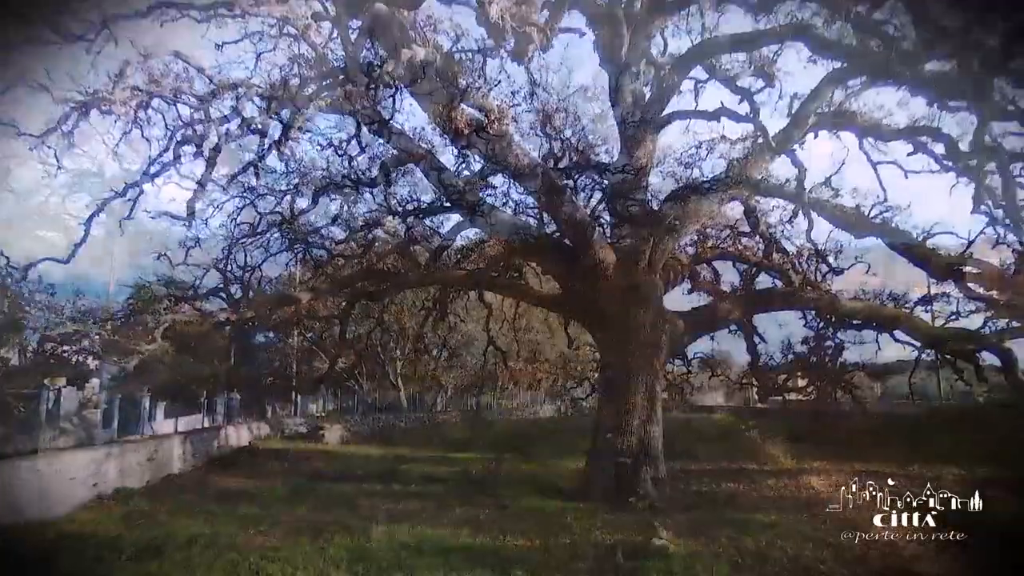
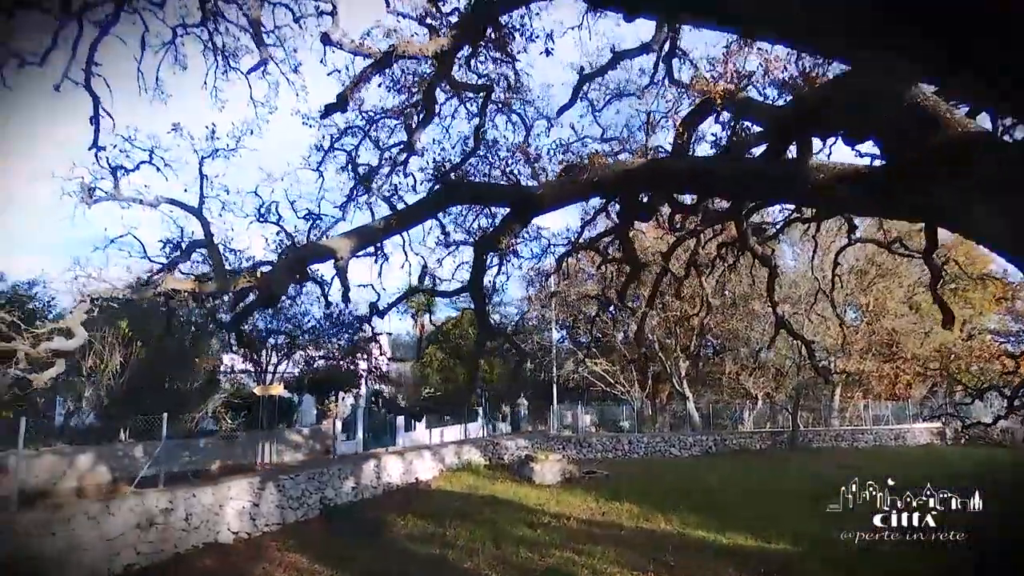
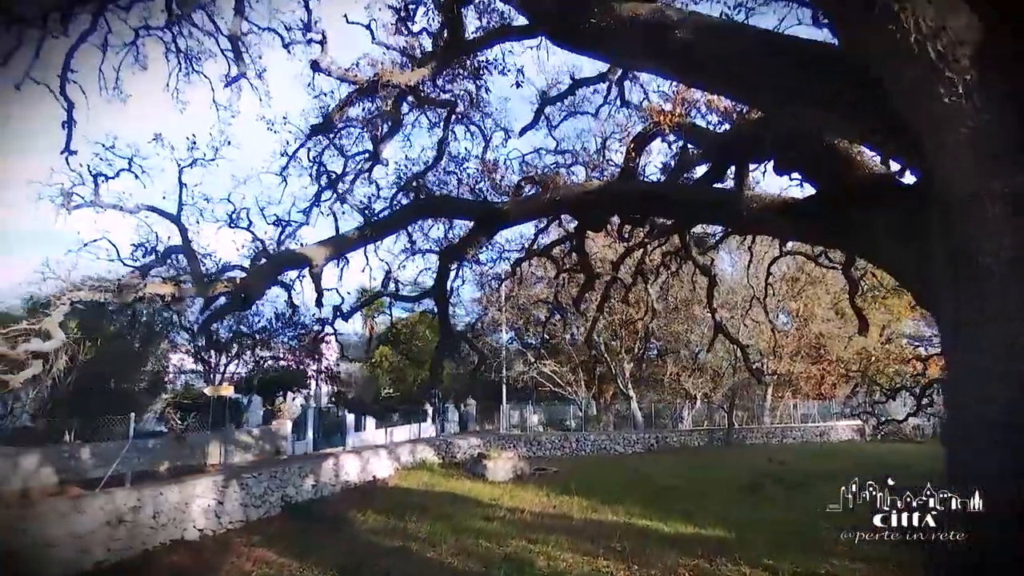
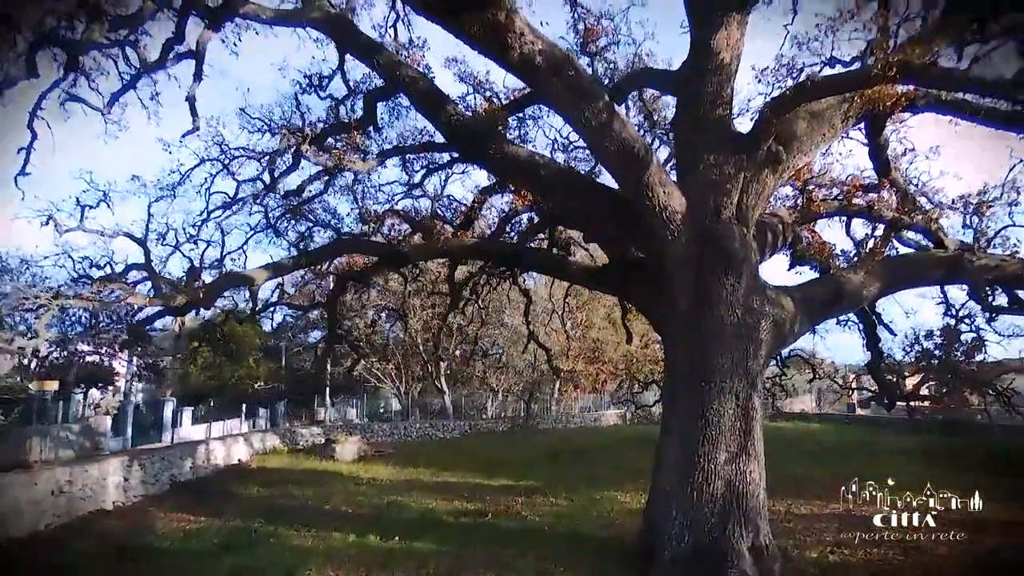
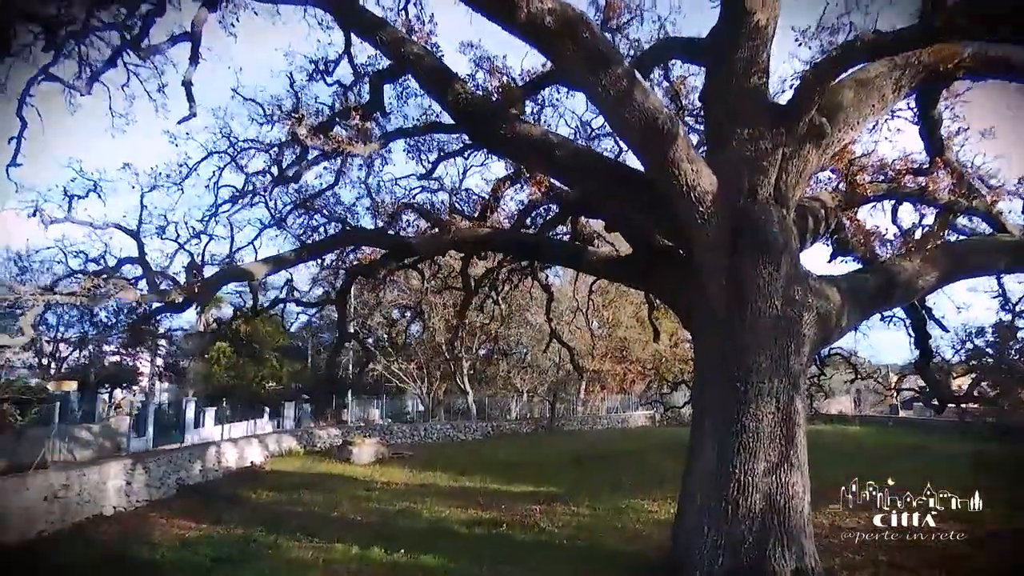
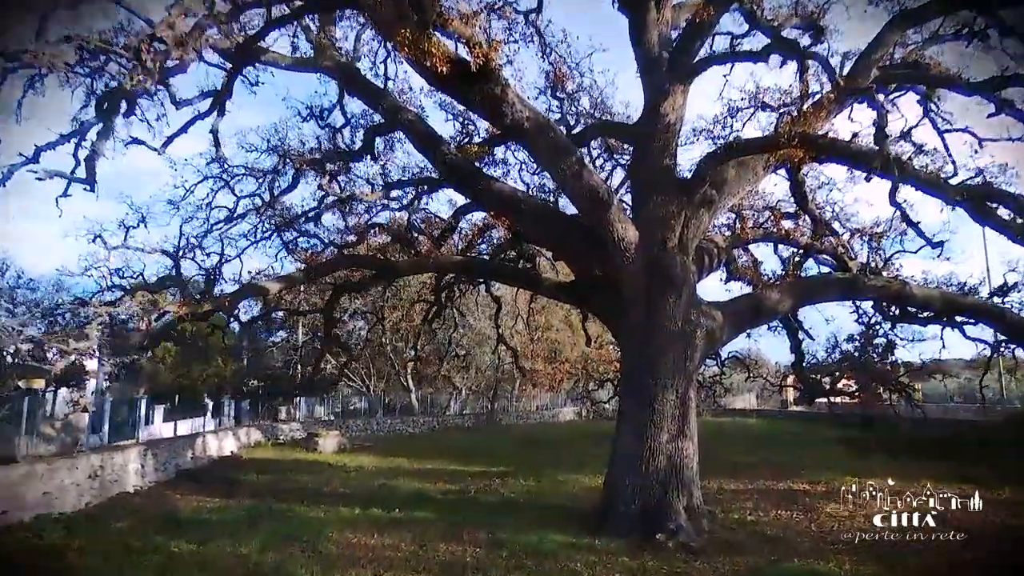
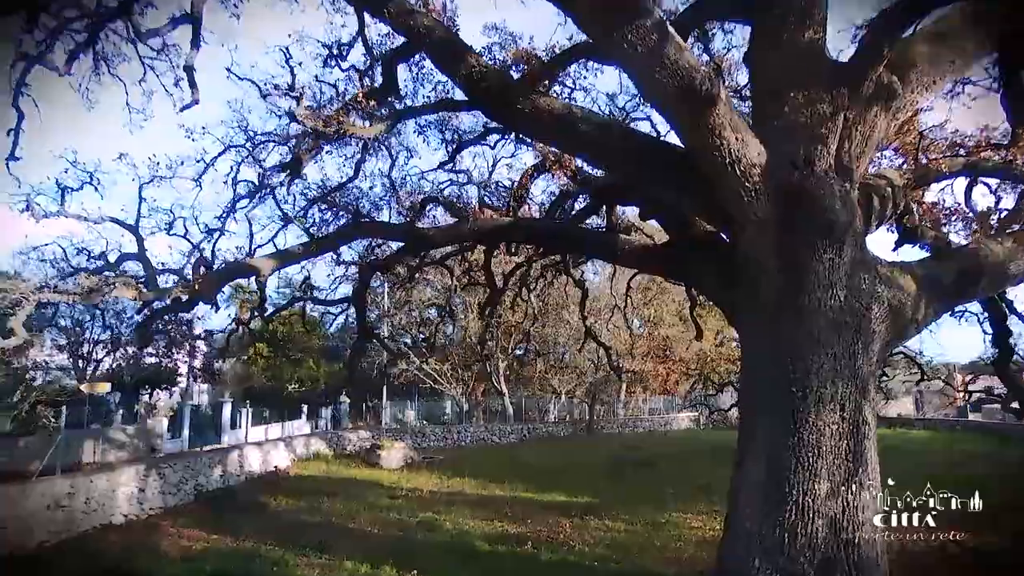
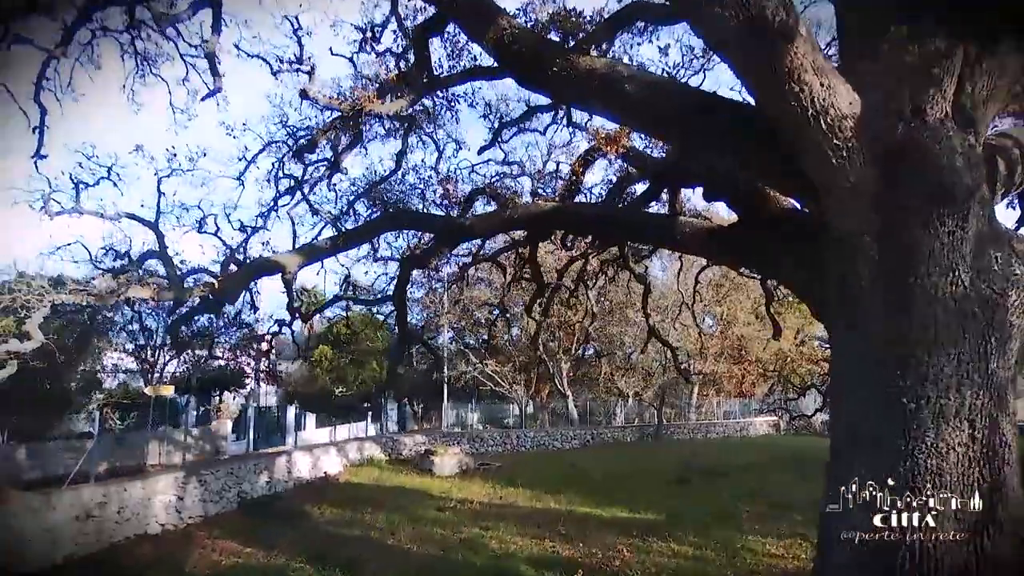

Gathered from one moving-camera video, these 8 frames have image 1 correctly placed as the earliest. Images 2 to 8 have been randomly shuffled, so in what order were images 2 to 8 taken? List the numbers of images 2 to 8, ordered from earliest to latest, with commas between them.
6, 4, 5, 7, 8, 3, 2
